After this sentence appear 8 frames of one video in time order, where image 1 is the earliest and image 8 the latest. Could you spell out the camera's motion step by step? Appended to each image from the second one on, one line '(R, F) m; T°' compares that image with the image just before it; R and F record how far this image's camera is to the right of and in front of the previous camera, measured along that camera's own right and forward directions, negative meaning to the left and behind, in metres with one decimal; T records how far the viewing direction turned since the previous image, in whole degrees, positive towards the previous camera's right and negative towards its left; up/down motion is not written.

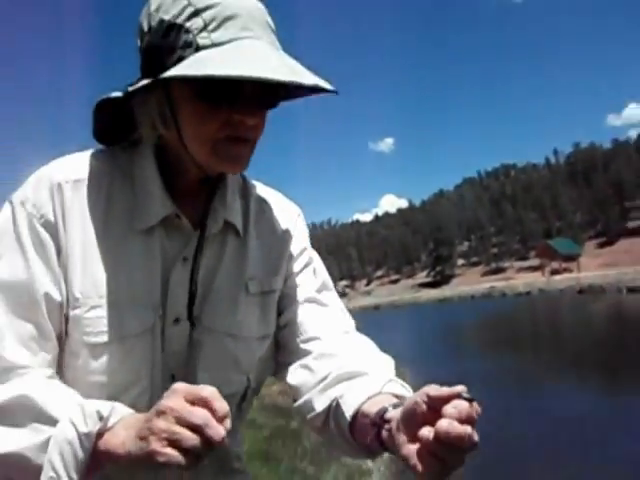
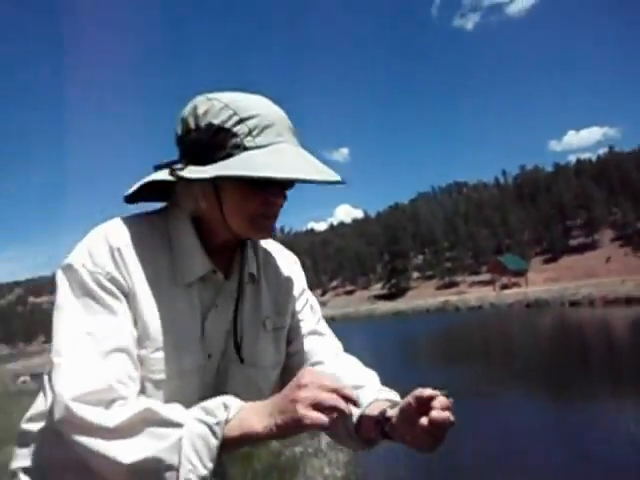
(-0.1, -0.3) m; +4°
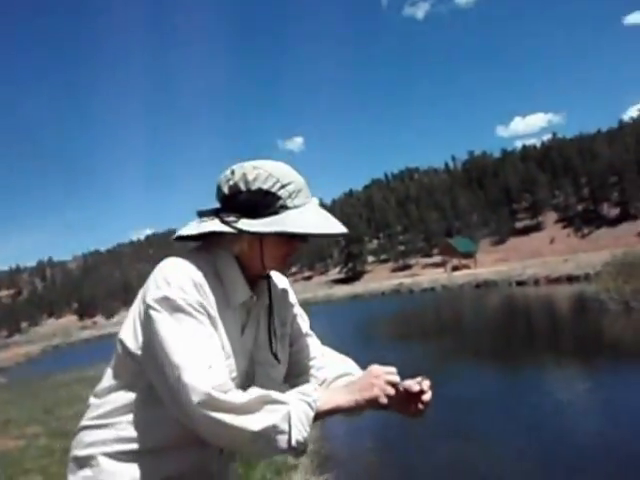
(-0.2, -0.7) m; +4°
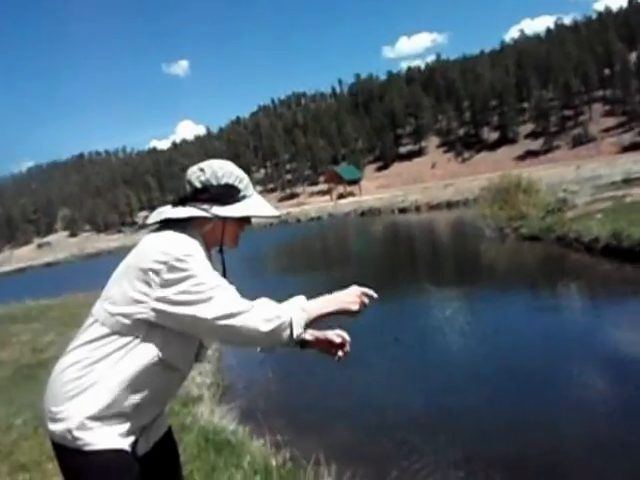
(-0.1, -0.4) m; +9°
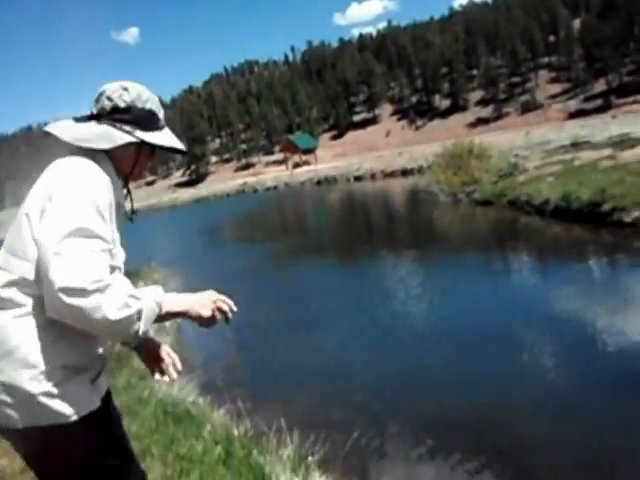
(0.0, +0.1) m; +4°
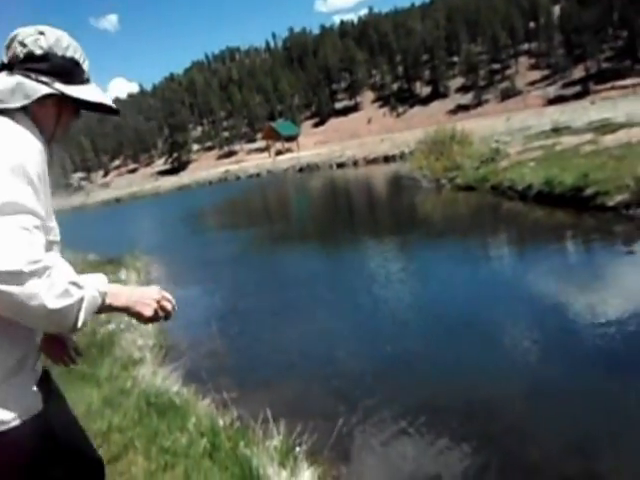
(0.0, +0.1) m; +1°
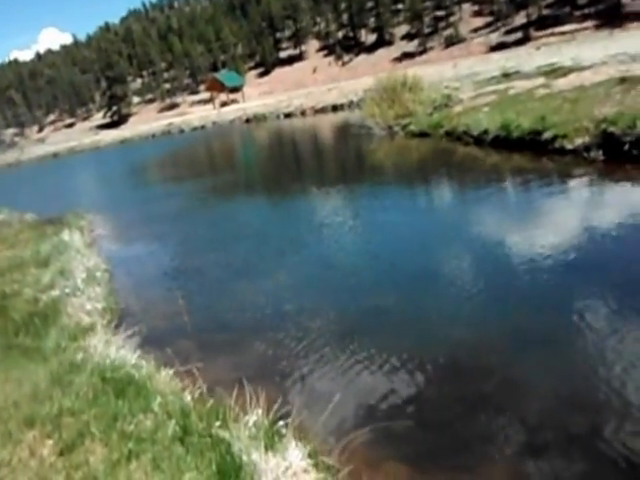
(-0.2, +0.7) m; +4°
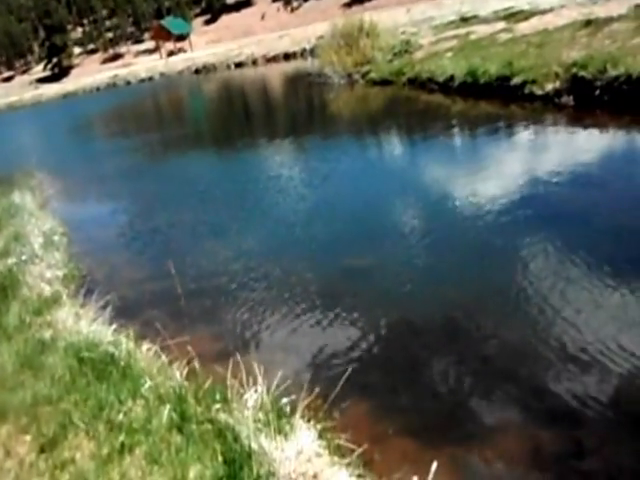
(-0.3, +0.6) m; +4°
